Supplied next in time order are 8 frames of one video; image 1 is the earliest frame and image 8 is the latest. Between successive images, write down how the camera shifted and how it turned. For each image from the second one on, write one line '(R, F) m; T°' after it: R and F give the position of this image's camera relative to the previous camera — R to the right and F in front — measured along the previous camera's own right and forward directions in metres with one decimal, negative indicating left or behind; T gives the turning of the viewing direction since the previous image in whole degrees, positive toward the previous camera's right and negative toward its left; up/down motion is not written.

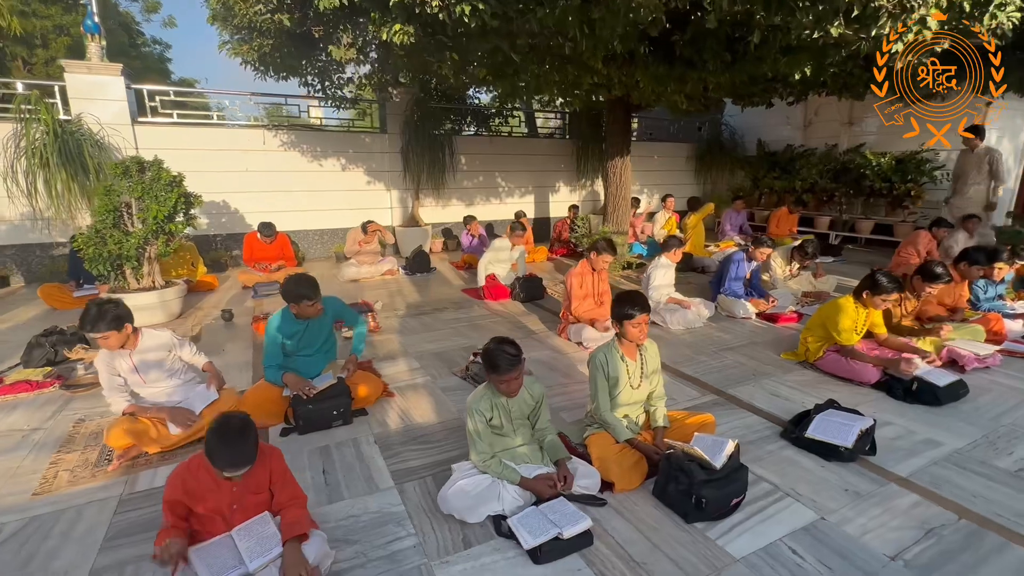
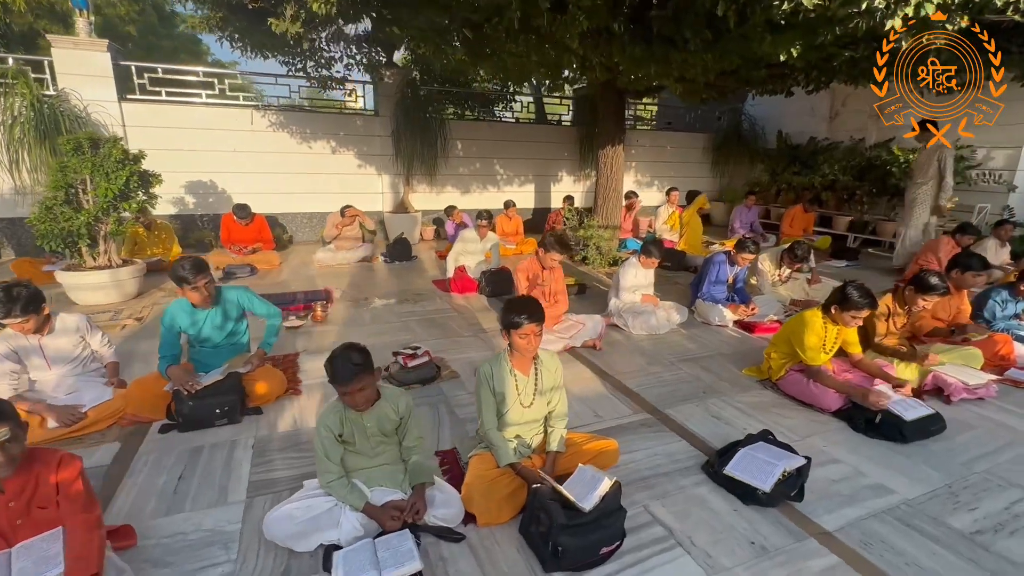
(+0.8, +0.3) m; -4°
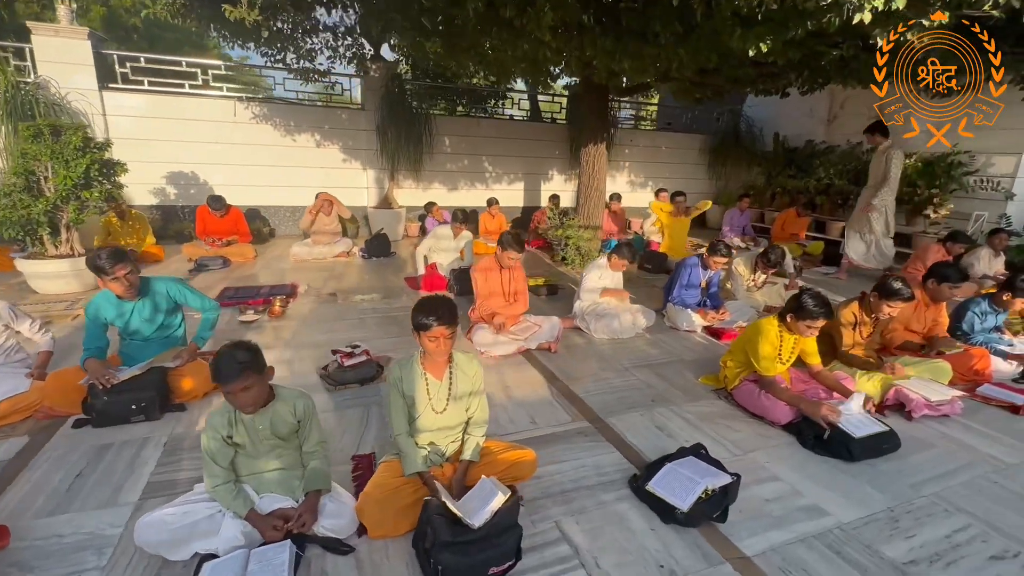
(+0.4, +0.1) m; -1°
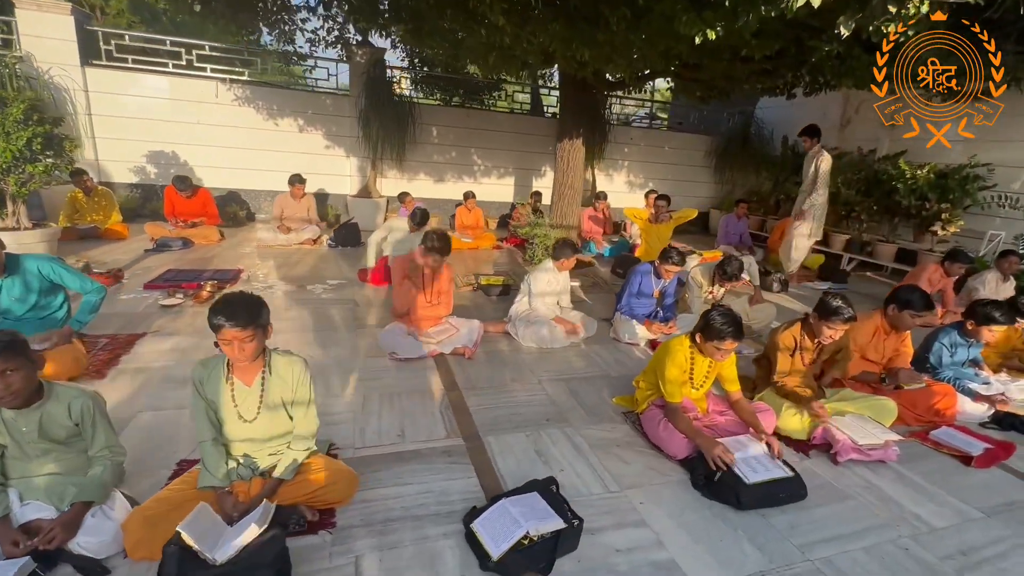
(+0.8, +0.3) m; -3°
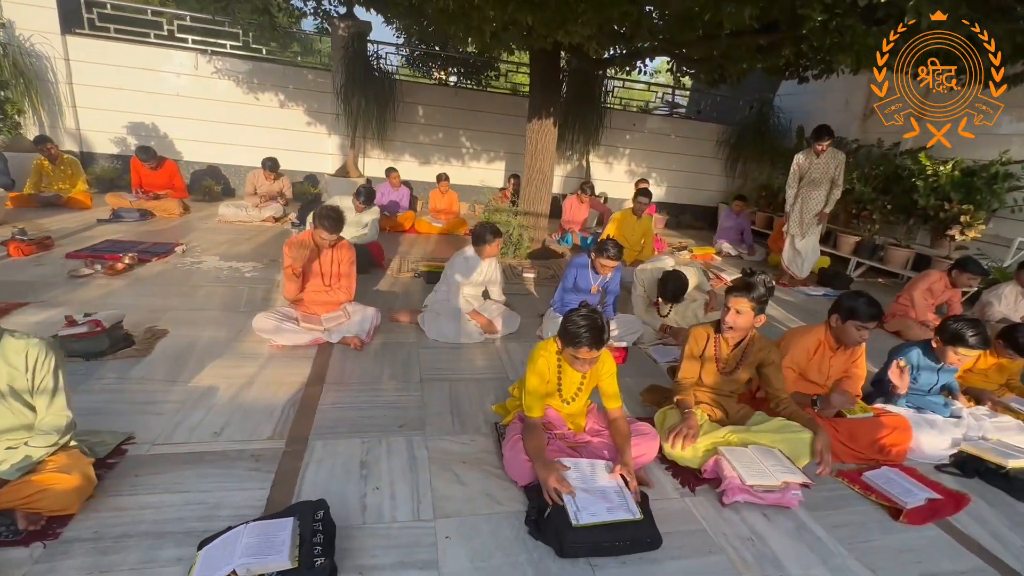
(+1.0, +0.4) m; -4°
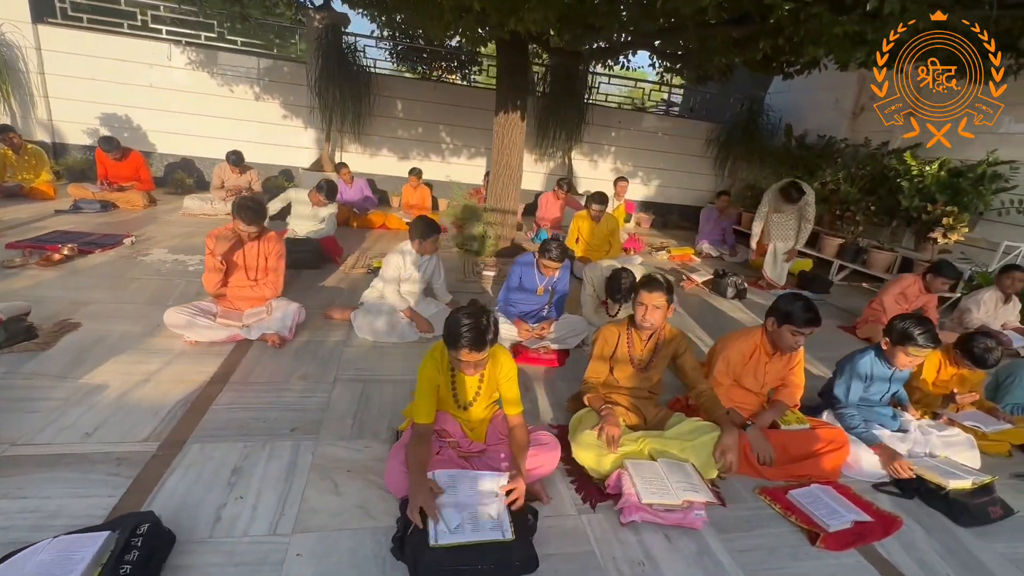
(+0.5, +0.2) m; -1°
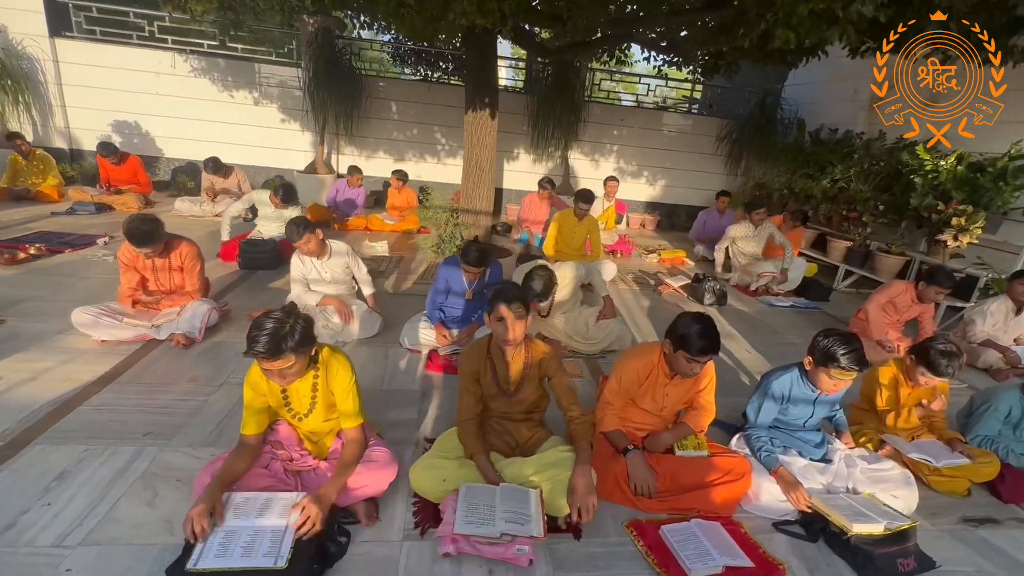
(+0.9, +0.2) m; -5°
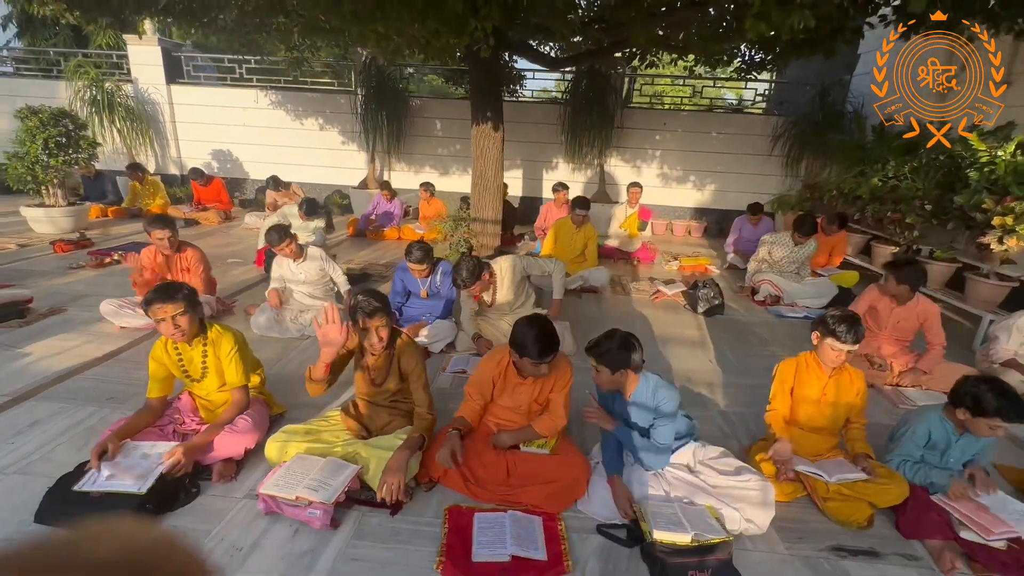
(+1.2, 0.0) m; -12°
